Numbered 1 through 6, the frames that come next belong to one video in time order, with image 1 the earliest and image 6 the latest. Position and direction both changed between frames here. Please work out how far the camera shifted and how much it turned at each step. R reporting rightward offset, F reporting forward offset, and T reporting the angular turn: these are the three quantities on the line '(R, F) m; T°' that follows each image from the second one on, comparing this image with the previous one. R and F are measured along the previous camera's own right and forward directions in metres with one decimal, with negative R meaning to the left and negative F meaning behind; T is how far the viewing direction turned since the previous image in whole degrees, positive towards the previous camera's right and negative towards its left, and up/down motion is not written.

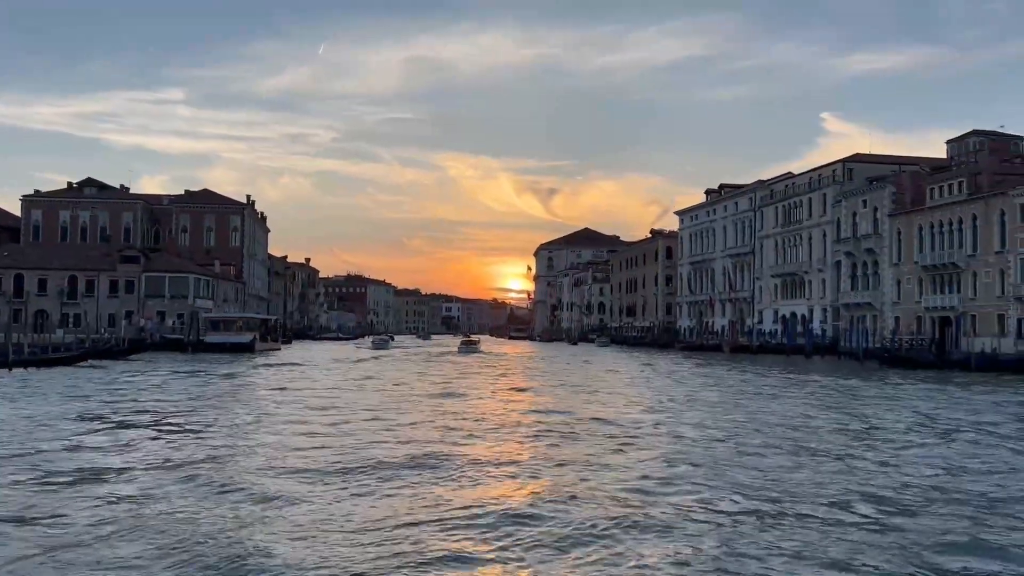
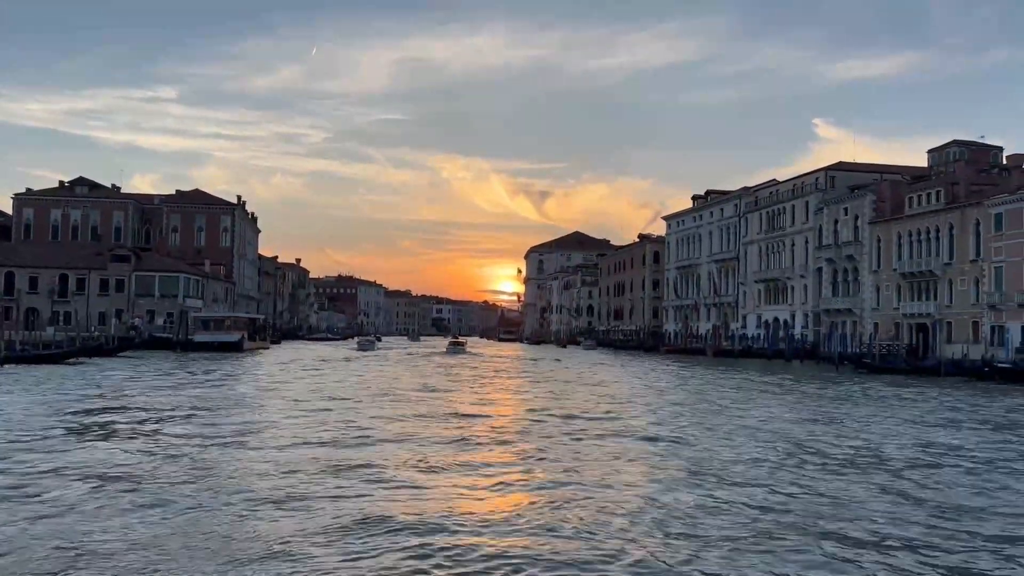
(+0.3, -0.7) m; 0°
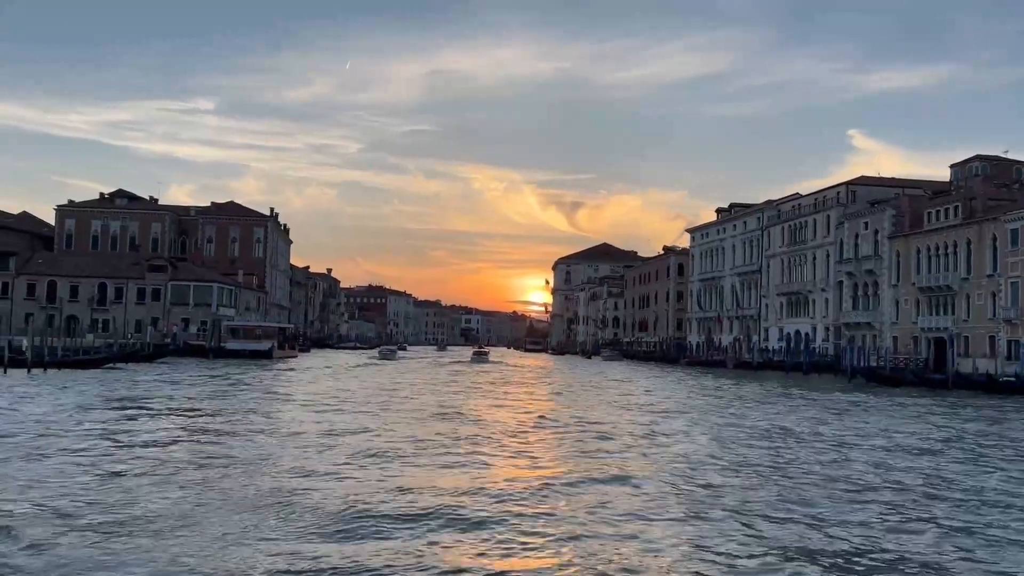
(+0.4, -1.1) m; -2°
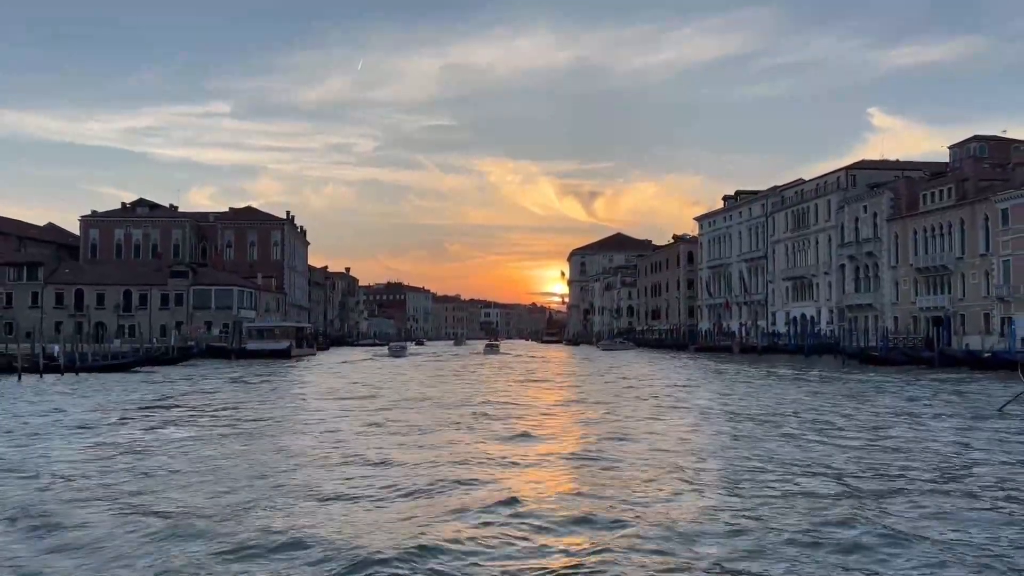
(+0.7, -1.6) m; -1°
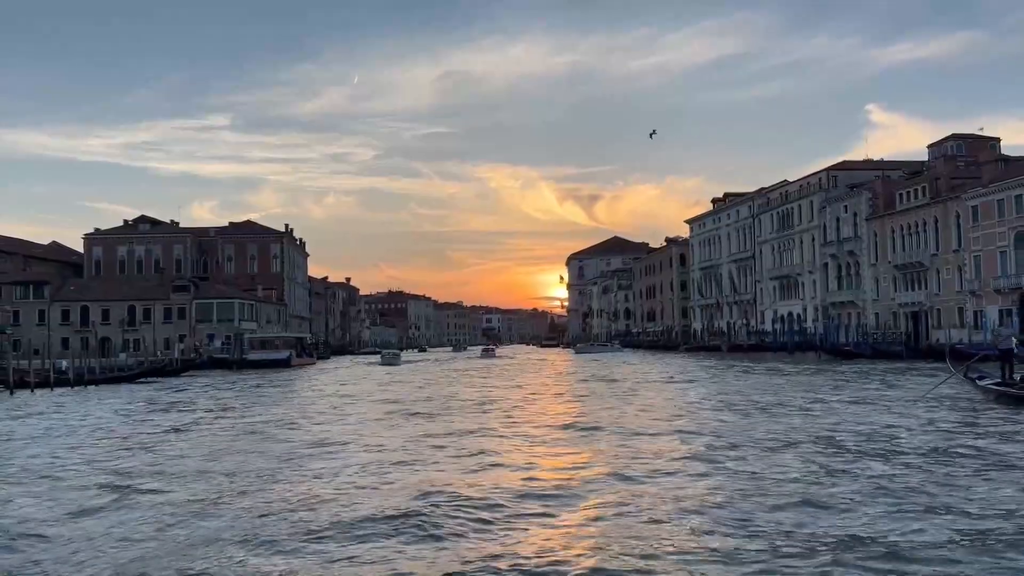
(+0.7, -1.6) m; 0°
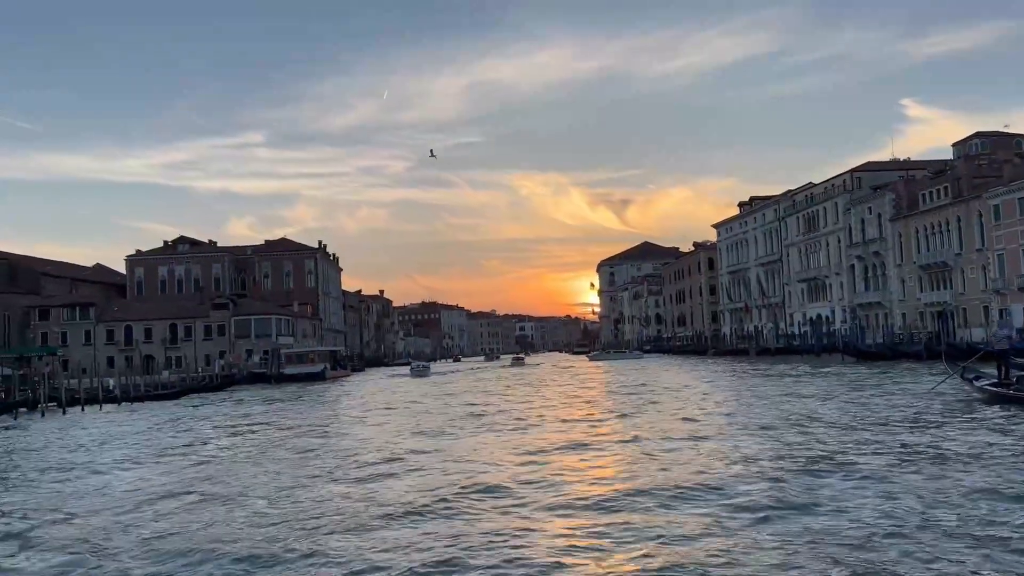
(+0.3, -1.0) m; -2°
